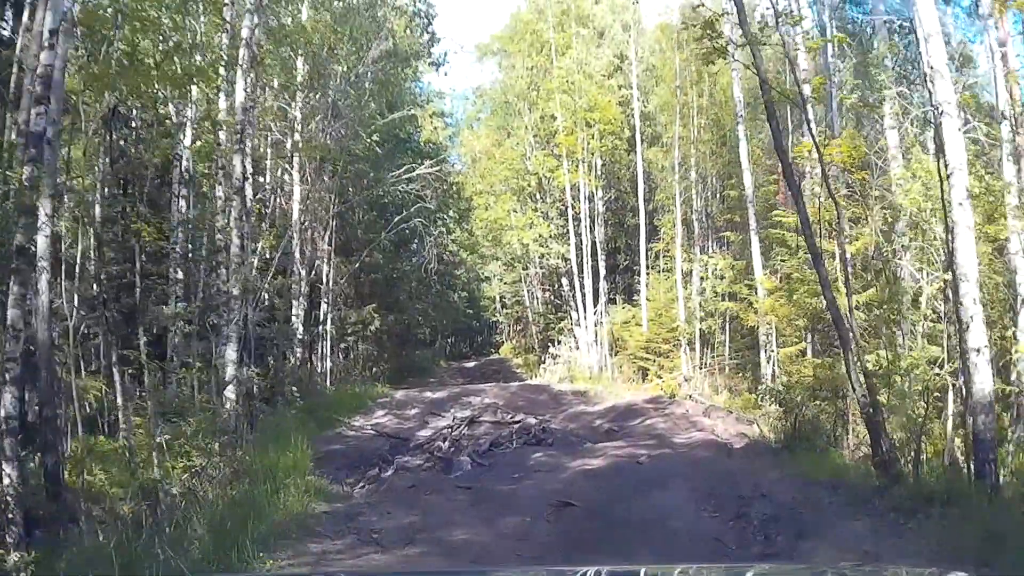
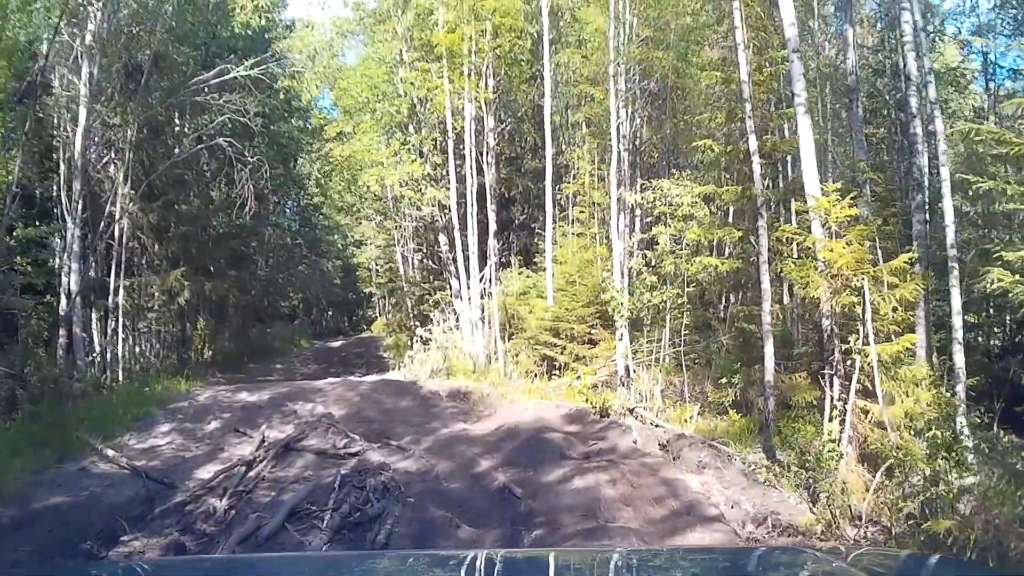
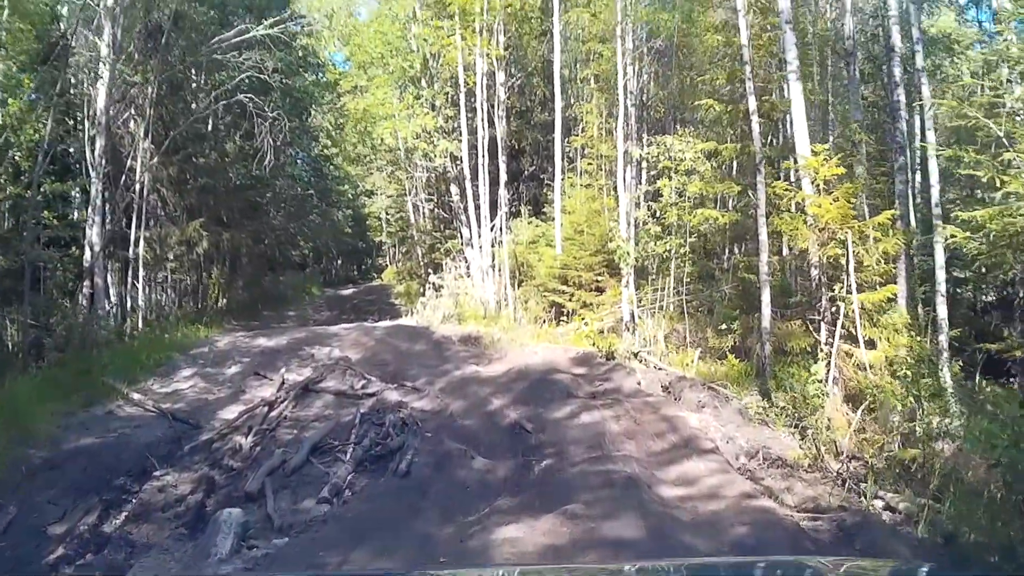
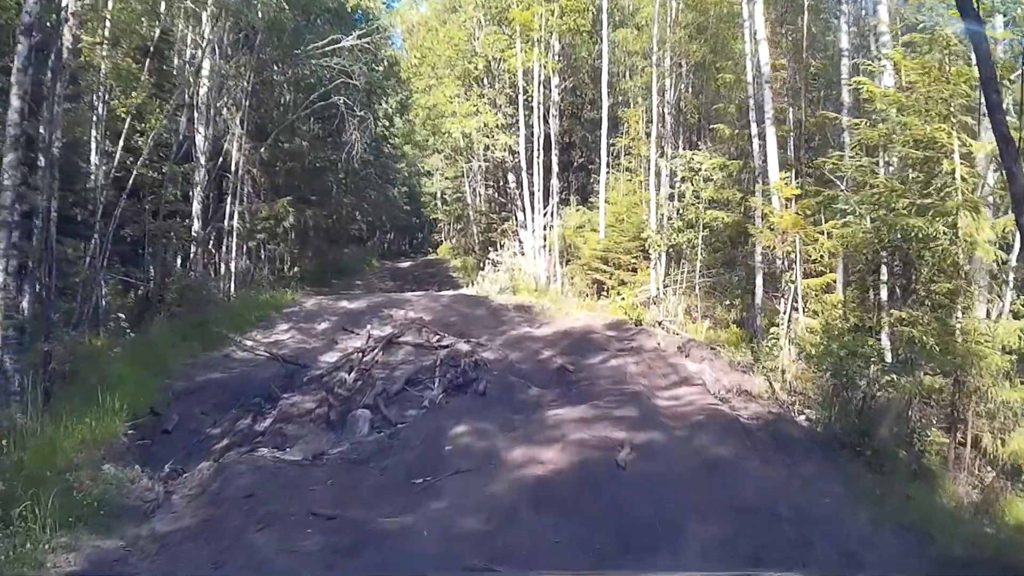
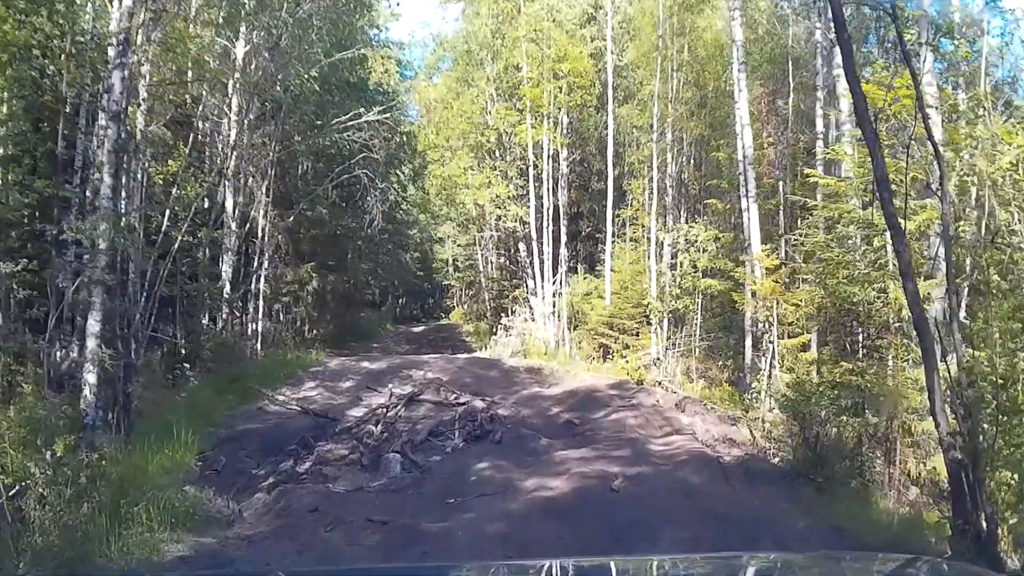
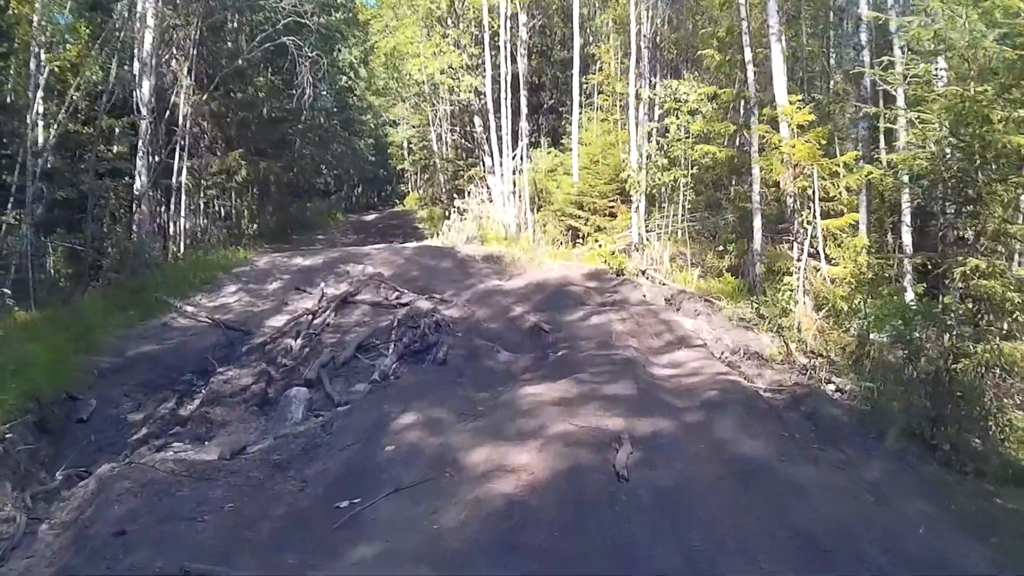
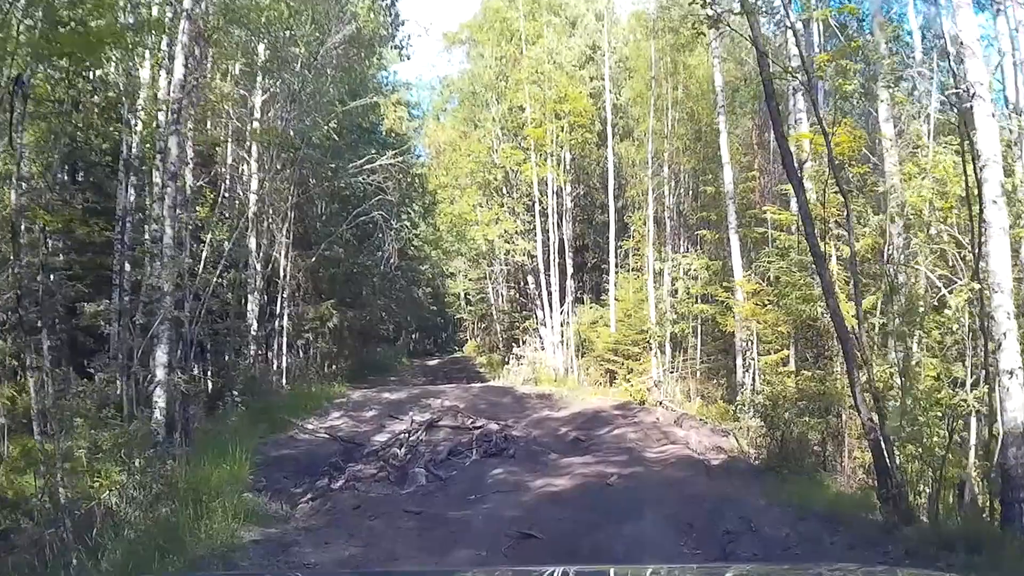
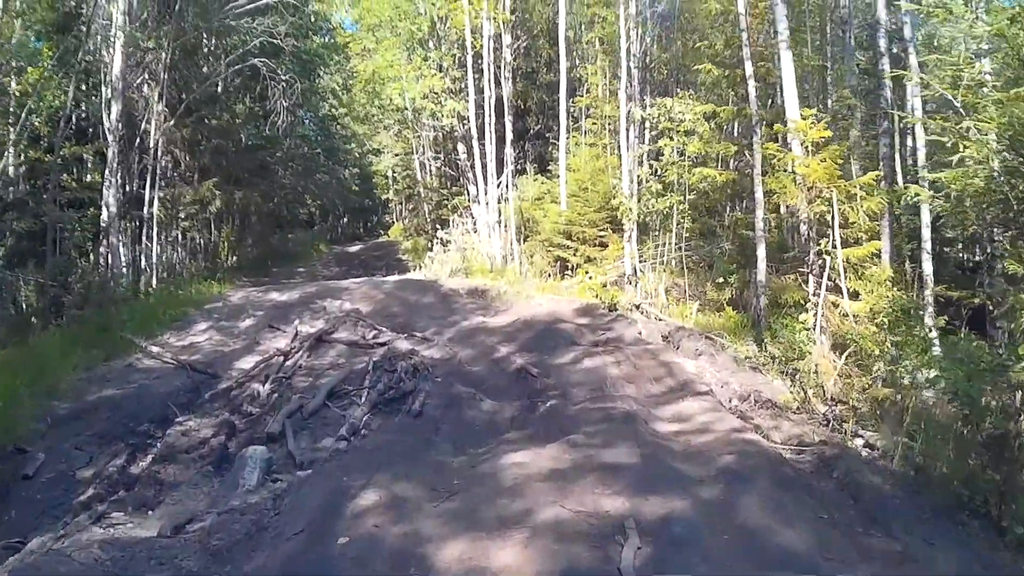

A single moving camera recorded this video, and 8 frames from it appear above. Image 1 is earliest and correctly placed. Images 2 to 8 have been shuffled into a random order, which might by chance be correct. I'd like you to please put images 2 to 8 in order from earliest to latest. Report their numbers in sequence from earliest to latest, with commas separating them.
7, 5, 4, 6, 8, 3, 2
